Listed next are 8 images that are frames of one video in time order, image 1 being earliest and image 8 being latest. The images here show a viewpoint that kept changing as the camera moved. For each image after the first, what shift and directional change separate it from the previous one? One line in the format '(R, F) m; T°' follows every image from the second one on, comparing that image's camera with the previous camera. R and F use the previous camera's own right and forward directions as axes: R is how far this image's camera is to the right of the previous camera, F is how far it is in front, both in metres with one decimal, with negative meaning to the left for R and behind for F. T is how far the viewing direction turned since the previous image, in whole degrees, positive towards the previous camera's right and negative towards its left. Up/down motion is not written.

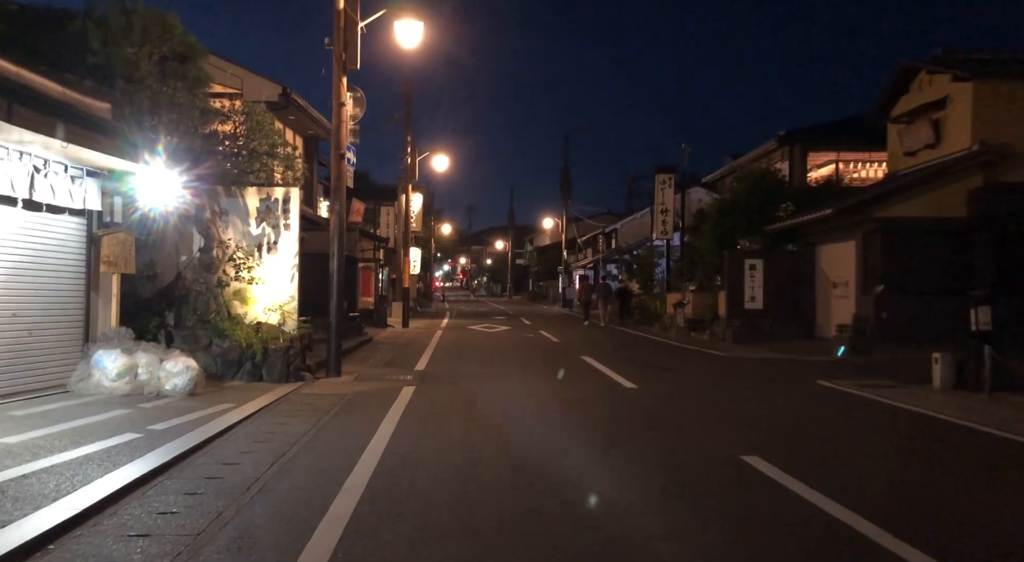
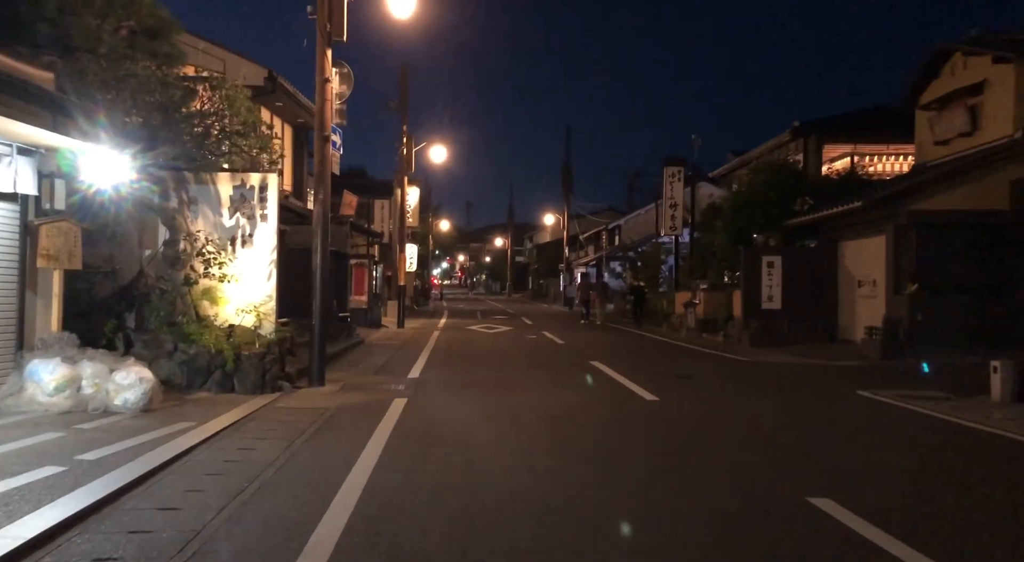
(-0.1, +1.6) m; 0°
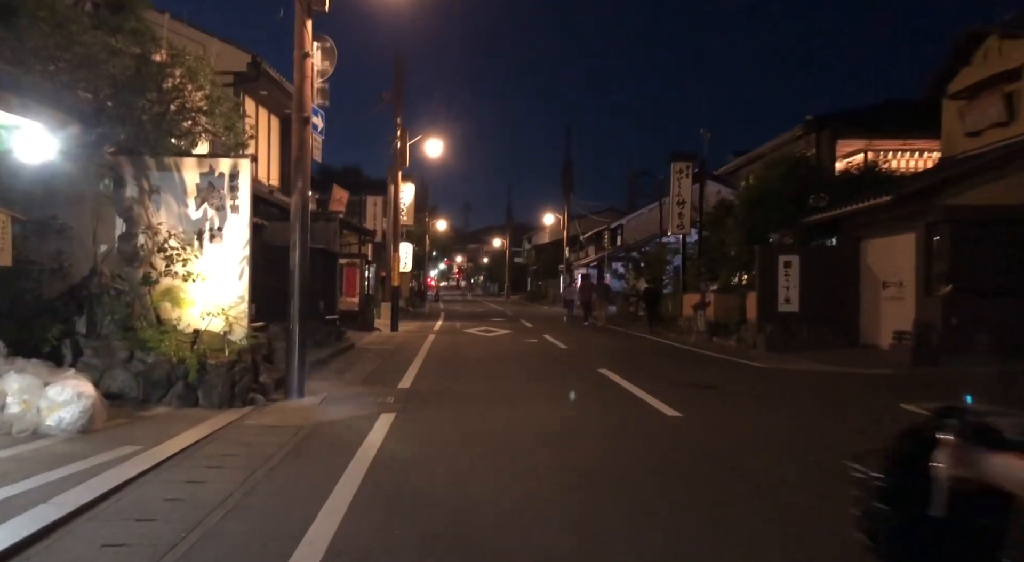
(-0.1, +1.4) m; 0°
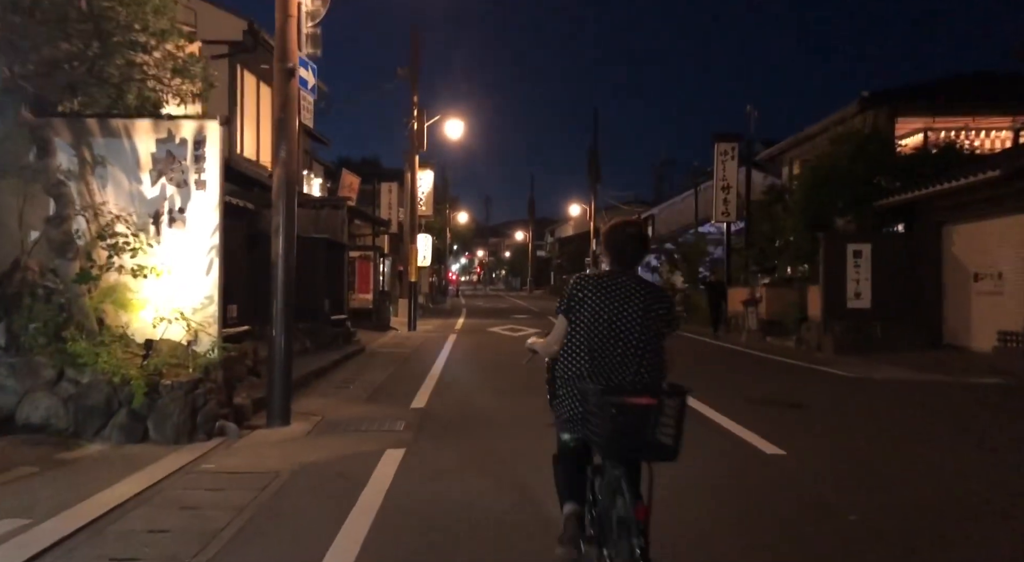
(-0.3, +2.6) m; -2°
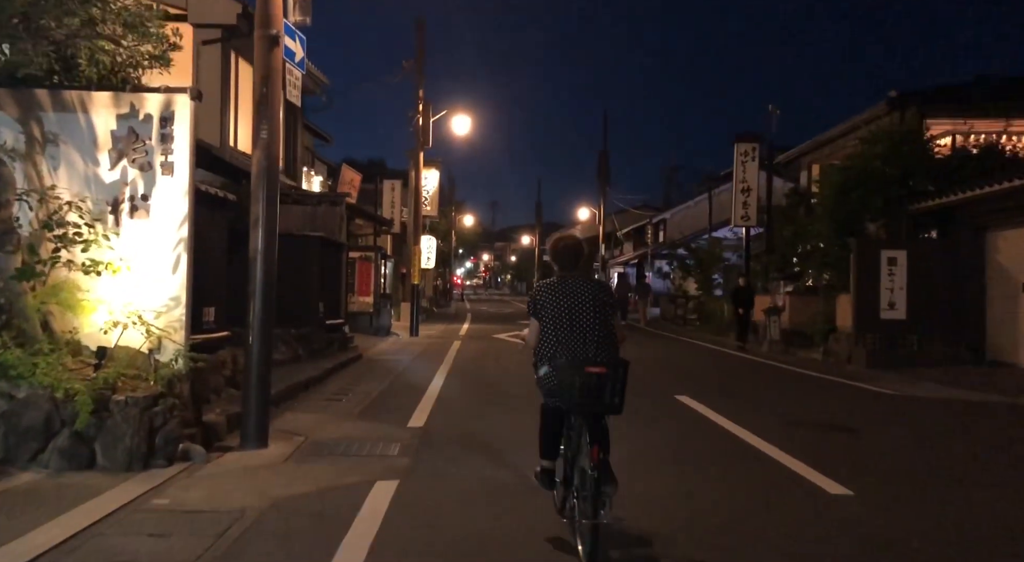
(-0.1, +1.3) m; 0°
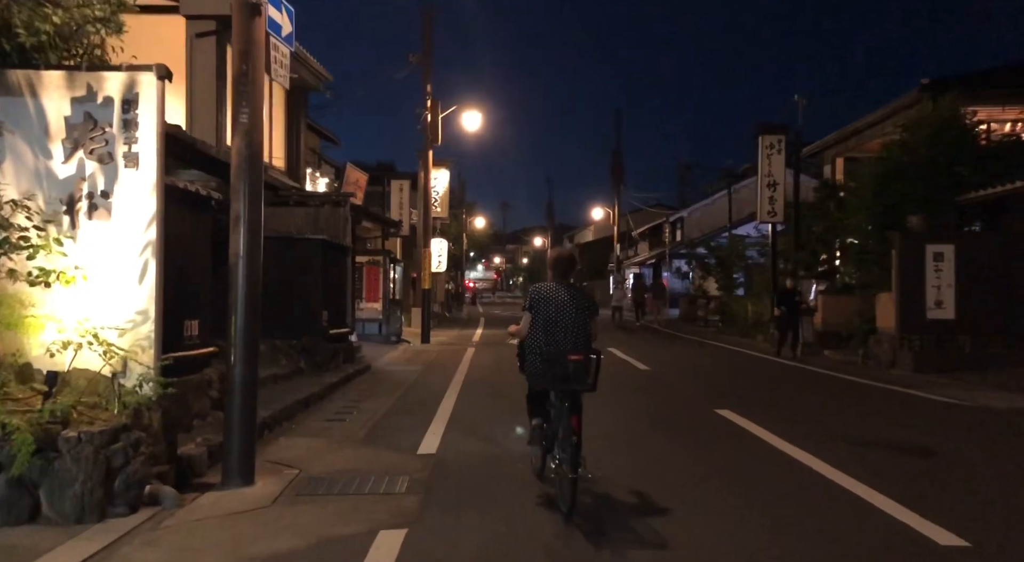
(-0.1, +1.2) m; -1°
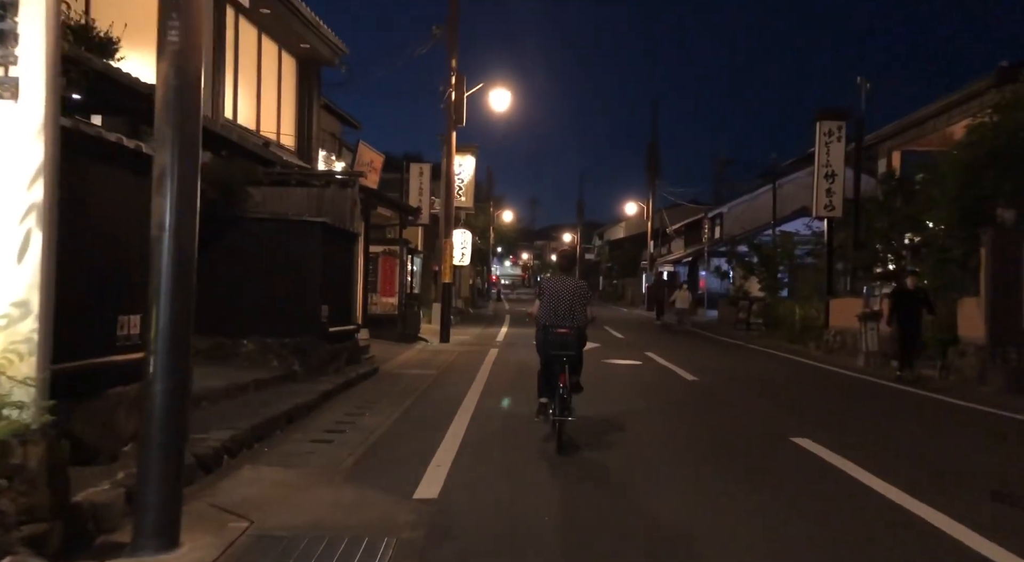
(0.0, +2.1) m; -2°
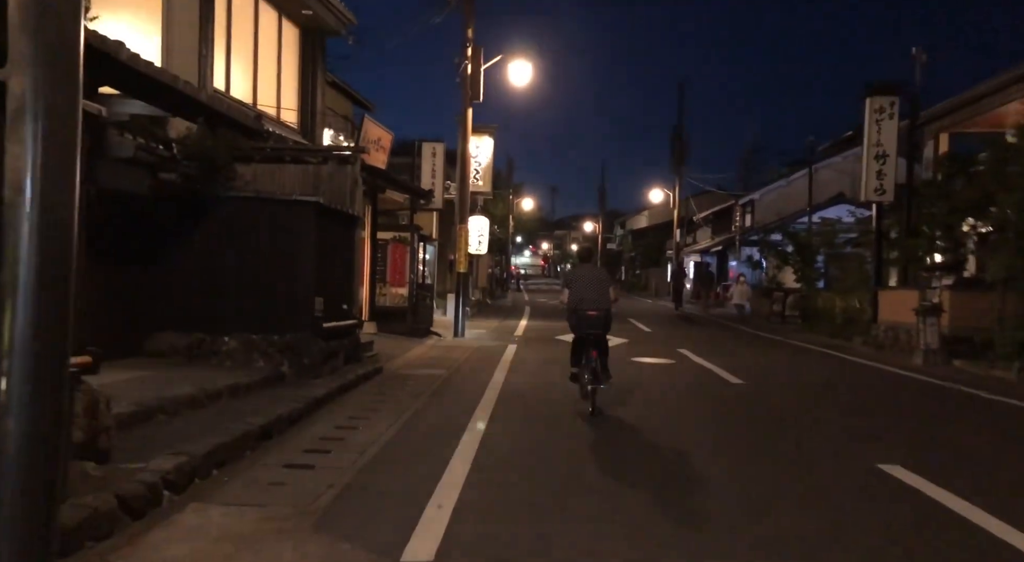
(0.0, +1.7) m; -2°
